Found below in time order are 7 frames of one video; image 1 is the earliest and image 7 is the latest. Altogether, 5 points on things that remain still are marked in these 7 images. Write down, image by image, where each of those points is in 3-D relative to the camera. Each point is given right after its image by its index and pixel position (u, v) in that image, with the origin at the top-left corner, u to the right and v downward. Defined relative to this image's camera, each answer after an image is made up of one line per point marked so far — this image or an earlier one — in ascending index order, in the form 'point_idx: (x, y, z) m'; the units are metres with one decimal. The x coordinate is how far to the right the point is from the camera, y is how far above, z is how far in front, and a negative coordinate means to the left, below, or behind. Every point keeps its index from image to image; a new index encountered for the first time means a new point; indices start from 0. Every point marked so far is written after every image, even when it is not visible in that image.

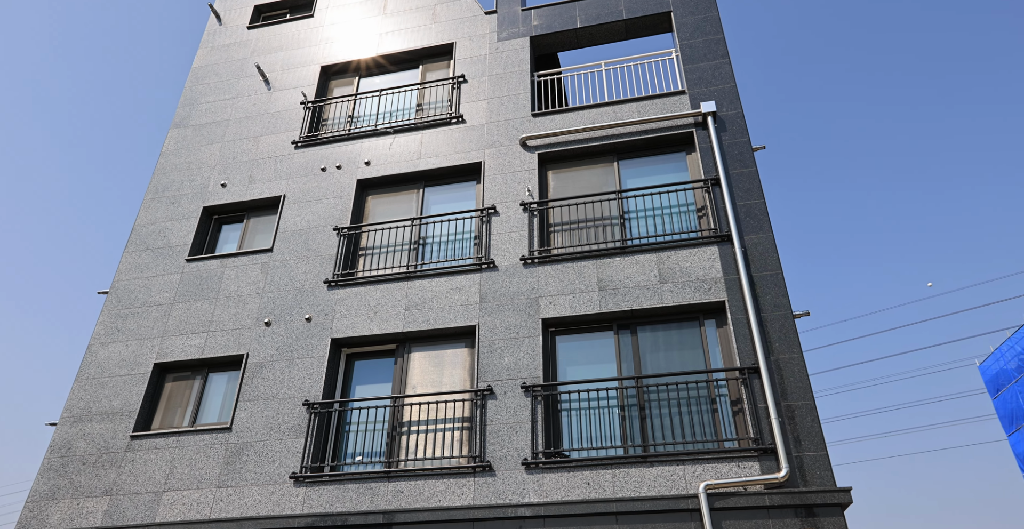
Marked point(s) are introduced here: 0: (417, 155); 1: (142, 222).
0: (-1.7, +2.0, +12.7) m
1: (-7.0, +0.8, +13.4) m
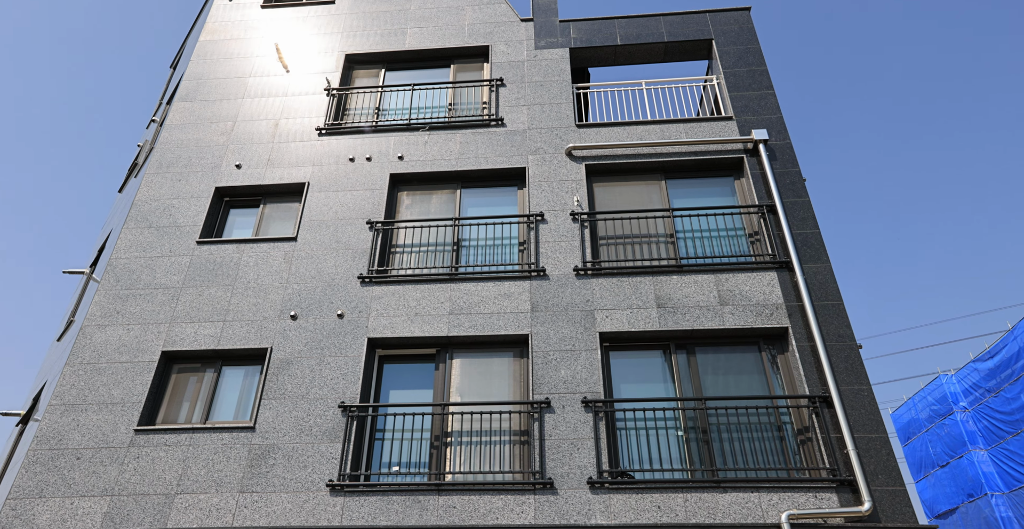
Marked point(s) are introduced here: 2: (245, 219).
0: (-1.0, +1.9, +12.1) m
1: (-6.4, +1.2, +12.2) m
2: (-4.6, +0.8, +12.2) m
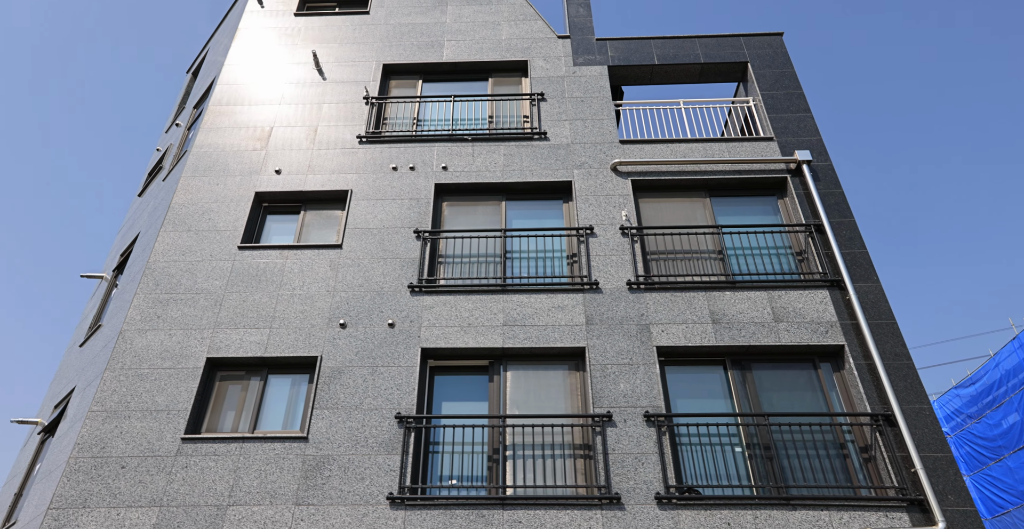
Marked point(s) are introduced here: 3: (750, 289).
0: (-0.2, +1.7, +12.1) m
1: (-5.6, +1.1, +11.9) m
2: (-3.9, +0.7, +11.9) m
3: (+3.6, -0.4, +10.4) m
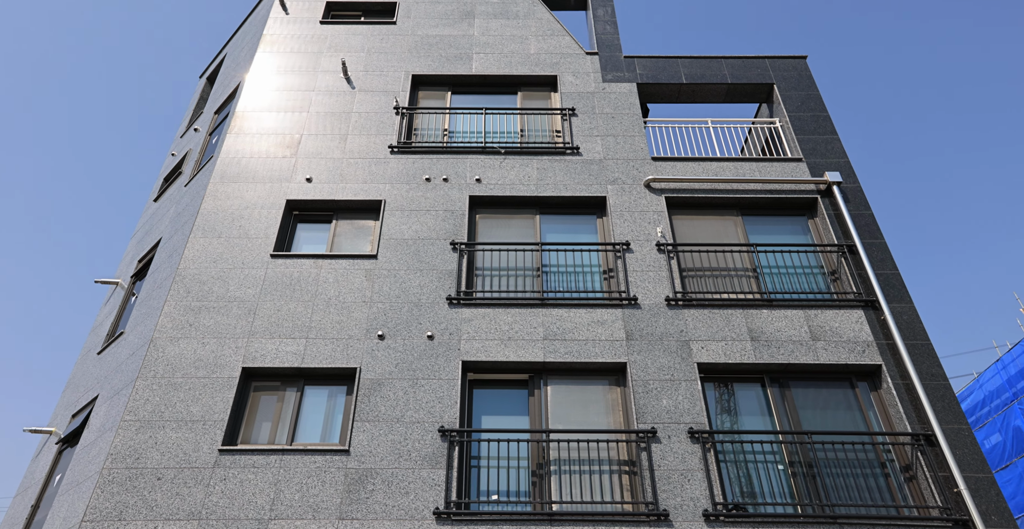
0: (+0.4, +1.5, +12.1) m
1: (-5.1, +1.0, +11.8) m
2: (-3.3, +0.5, +11.8) m
3: (+4.1, -0.6, +10.5) m
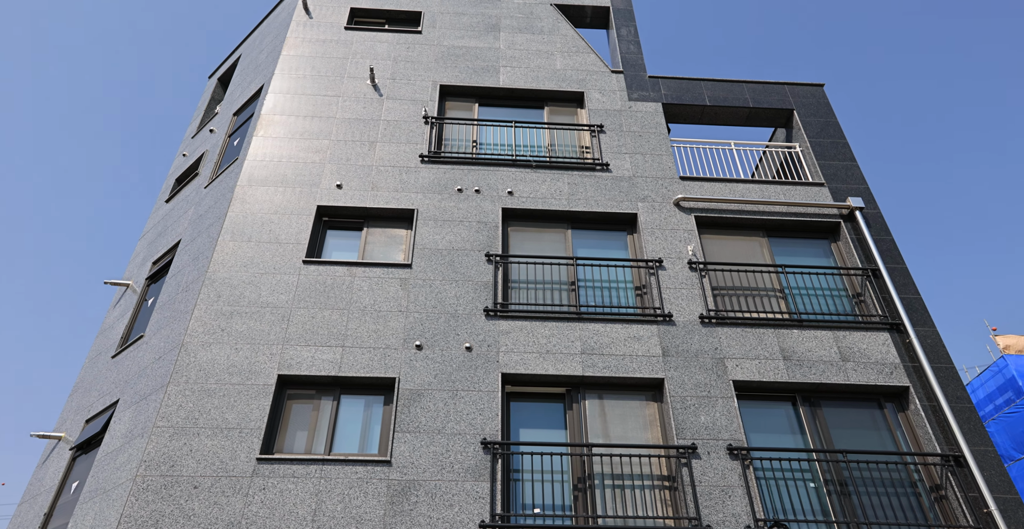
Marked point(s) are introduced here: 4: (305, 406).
0: (+0.9, +1.2, +12.2) m
1: (-4.5, +0.9, +11.6) m
2: (-2.8, +0.4, +11.7) m
3: (+4.7, -1.0, +10.7) m
4: (-2.9, -2.0, +9.7) m
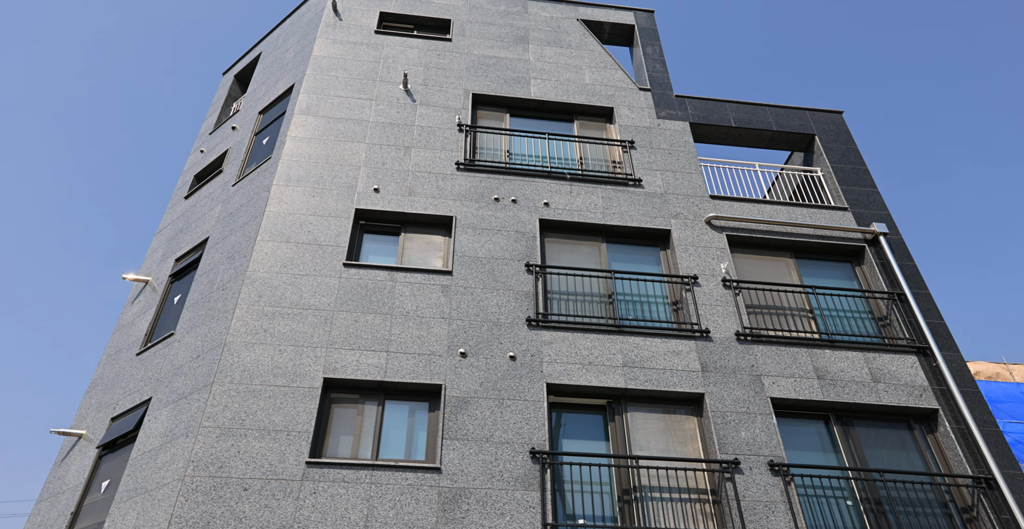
0: (+1.5, +1.0, +12.3) m
1: (-3.9, +0.9, +11.5) m
2: (-2.2, +0.3, +11.7) m
3: (+5.3, -1.3, +11.0) m
4: (-2.2, -2.0, +9.6) m
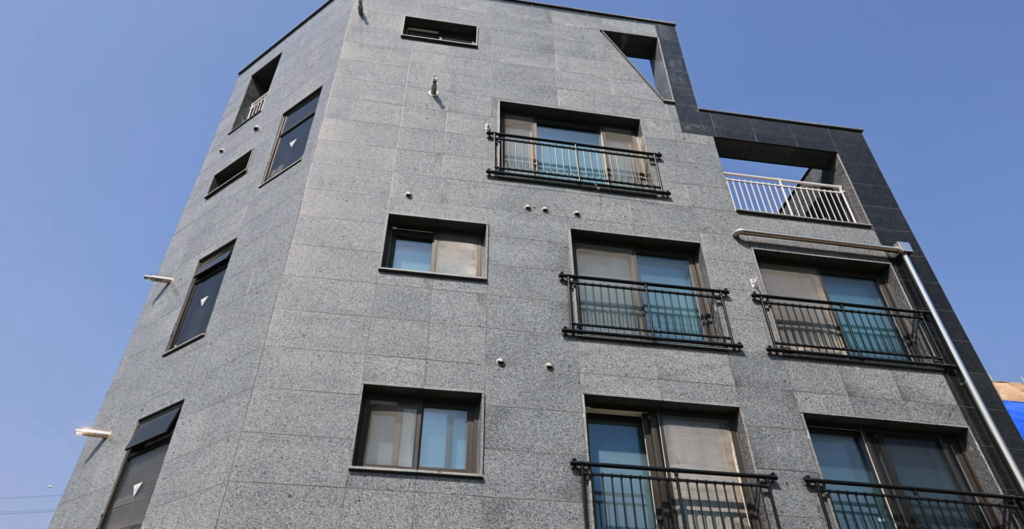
0: (+2.1, +0.8, +12.4) m
1: (-3.3, +0.8, +11.4) m
2: (-1.6, +0.2, +11.7) m
3: (+5.8, -1.6, +11.1) m
4: (-1.7, -2.1, +9.6) m
